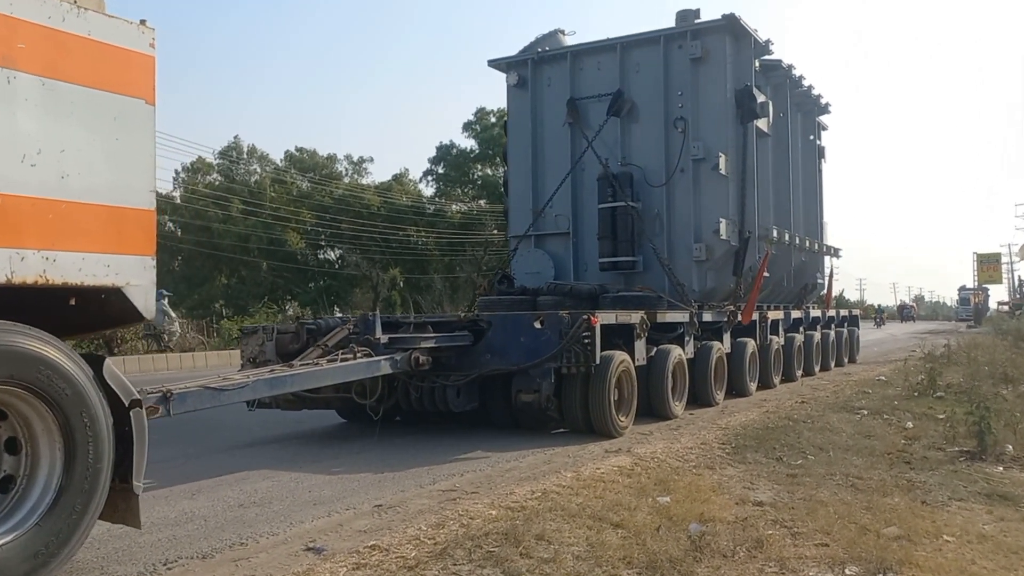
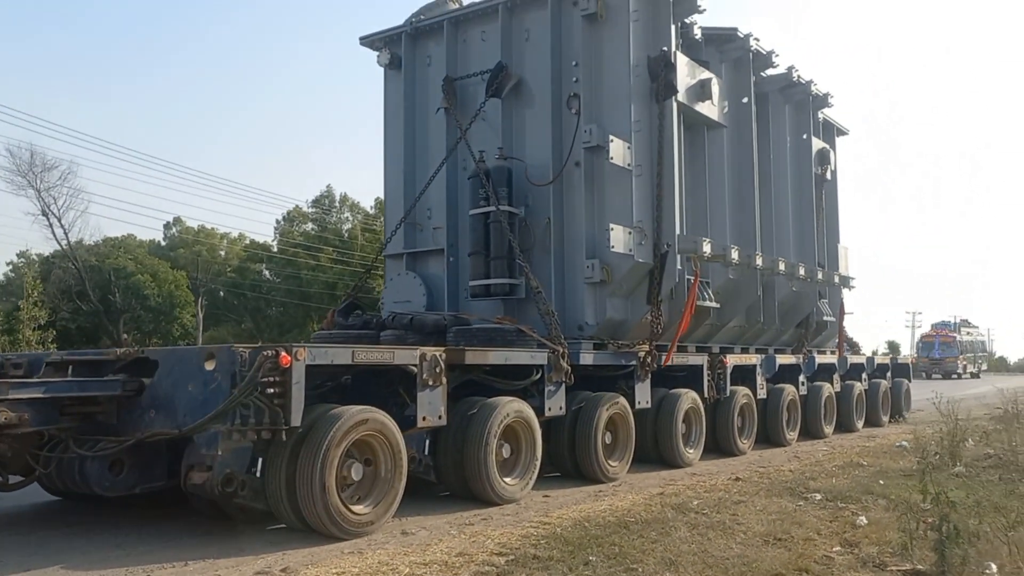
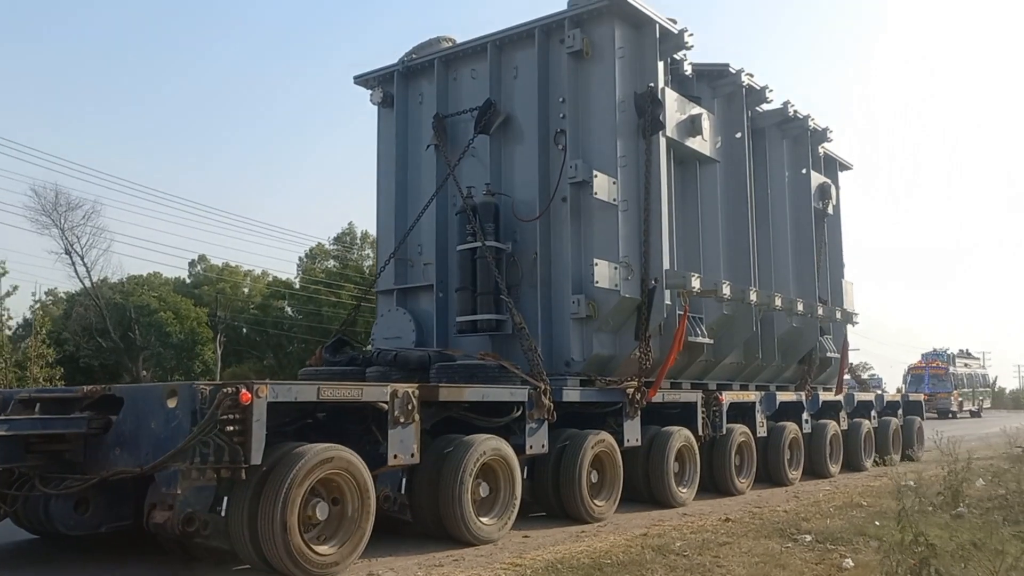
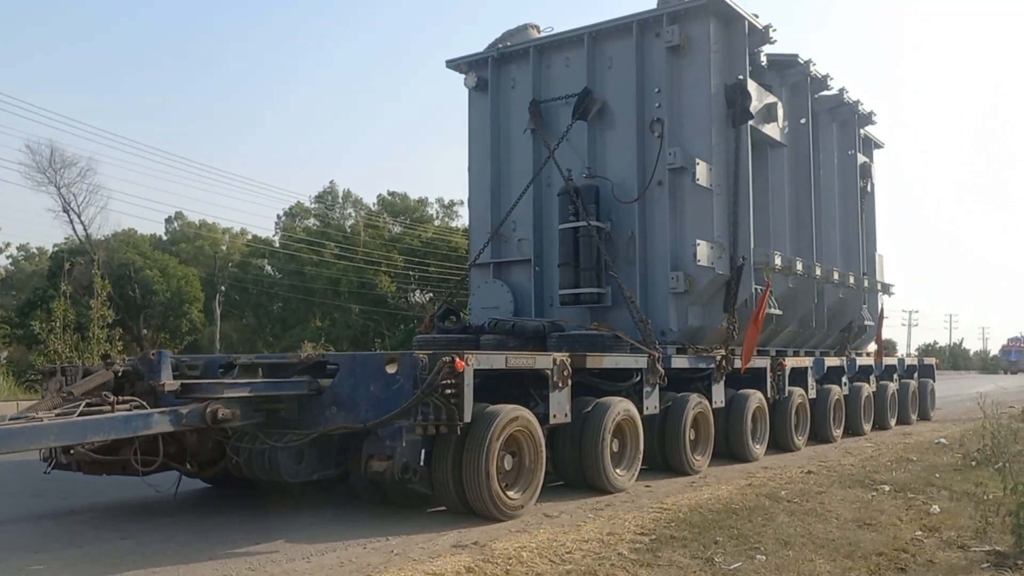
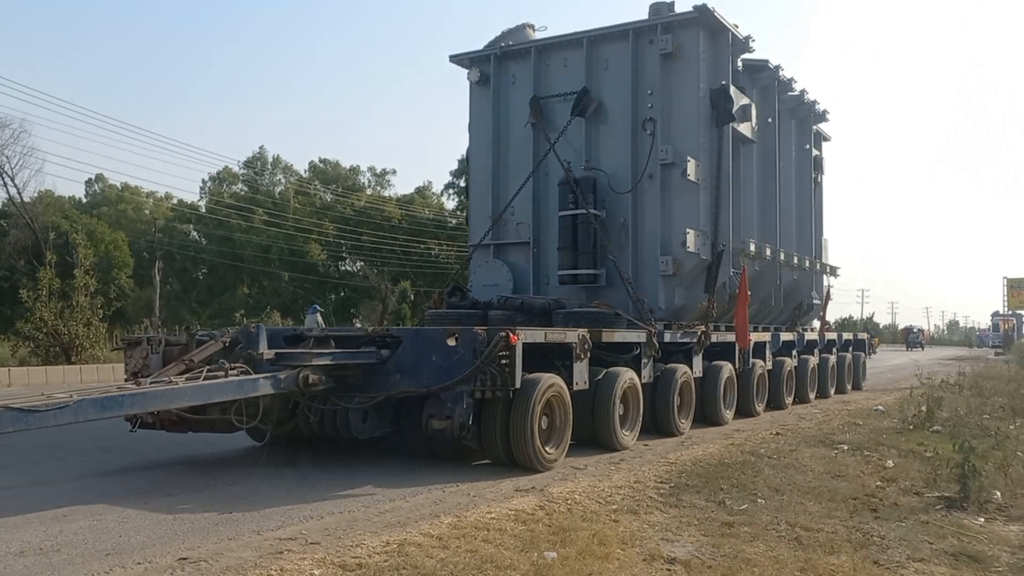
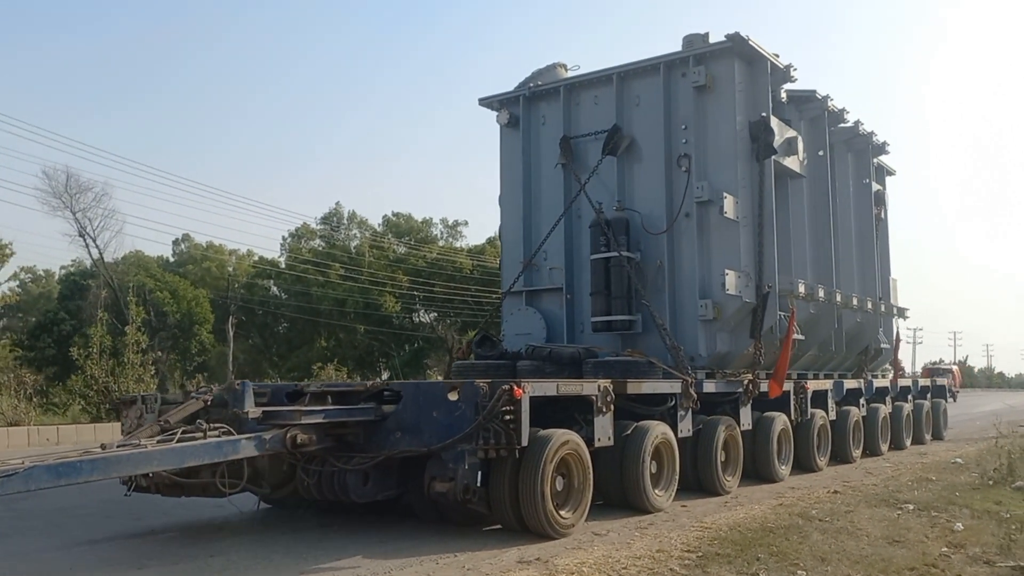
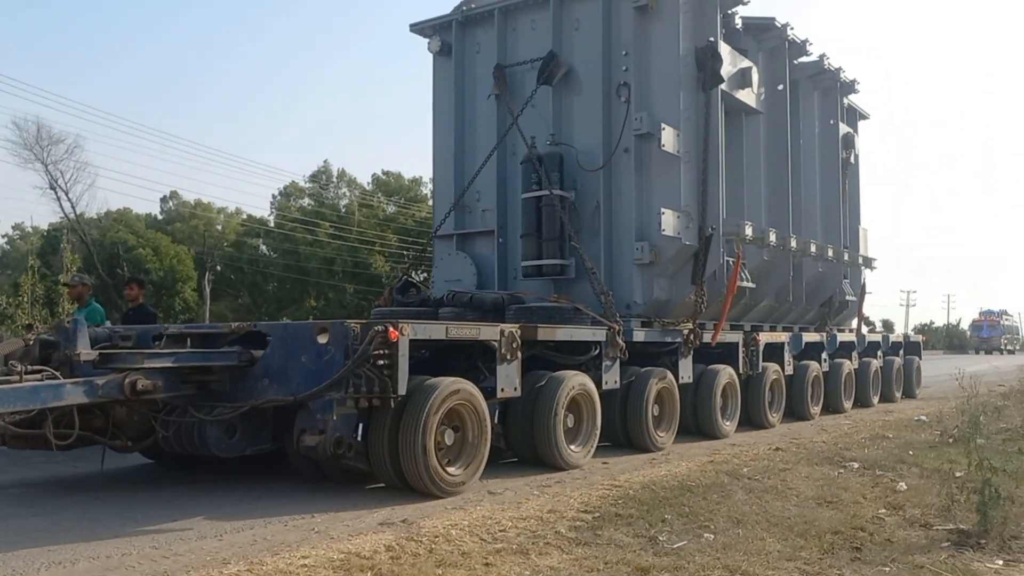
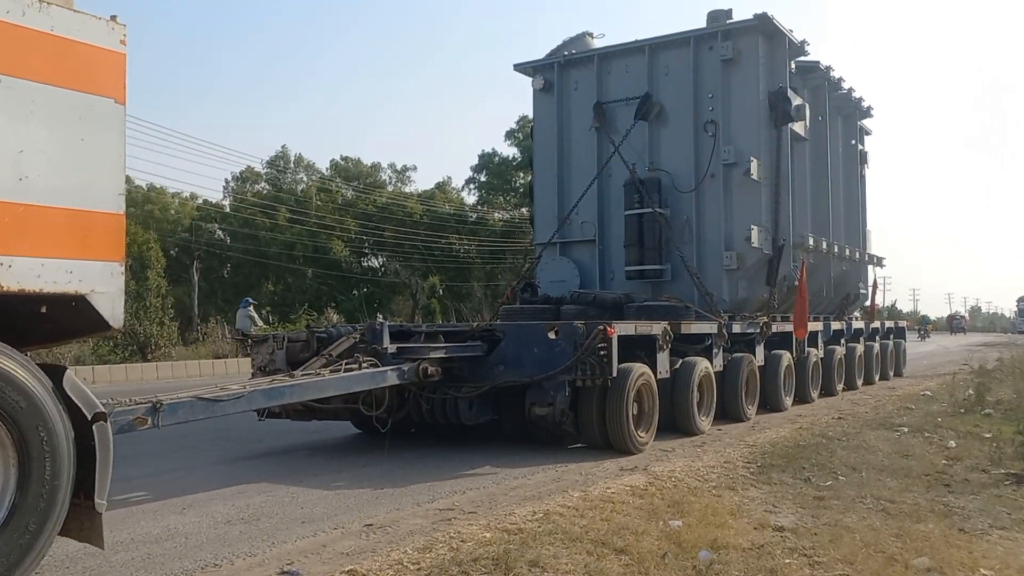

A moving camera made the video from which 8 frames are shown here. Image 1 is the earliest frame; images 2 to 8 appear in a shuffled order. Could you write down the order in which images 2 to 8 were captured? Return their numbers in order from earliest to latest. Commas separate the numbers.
8, 5, 6, 4, 7, 2, 3
